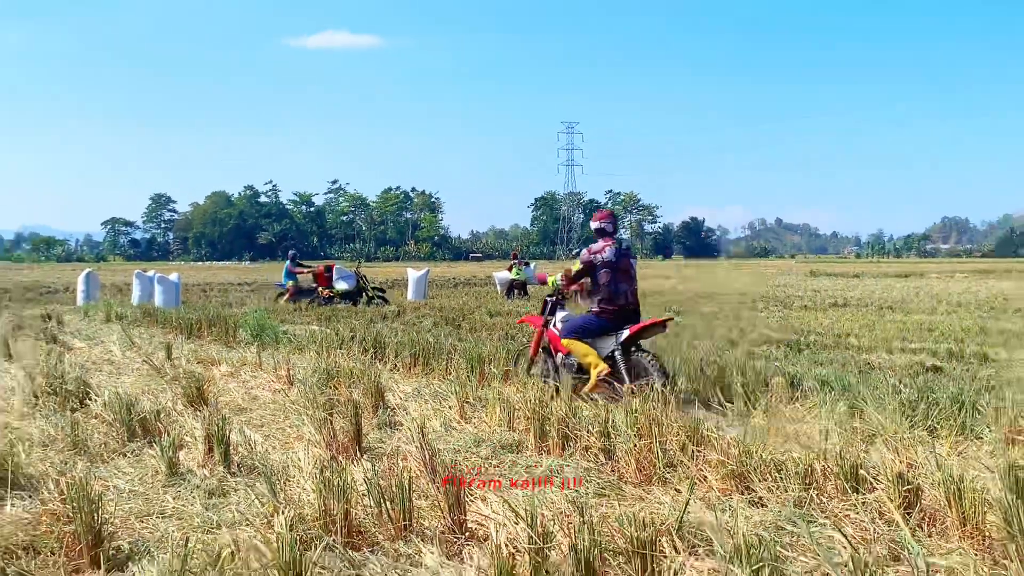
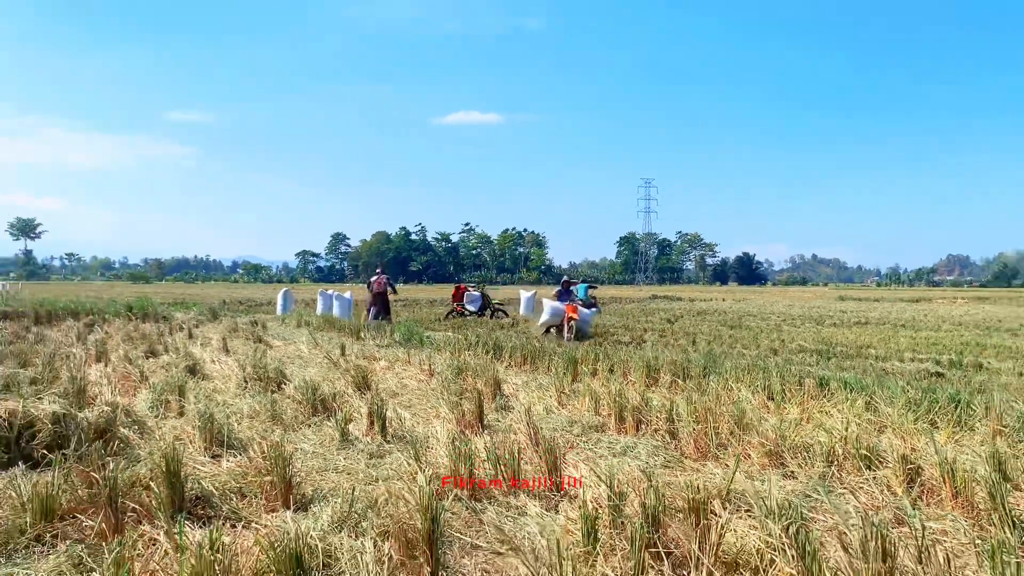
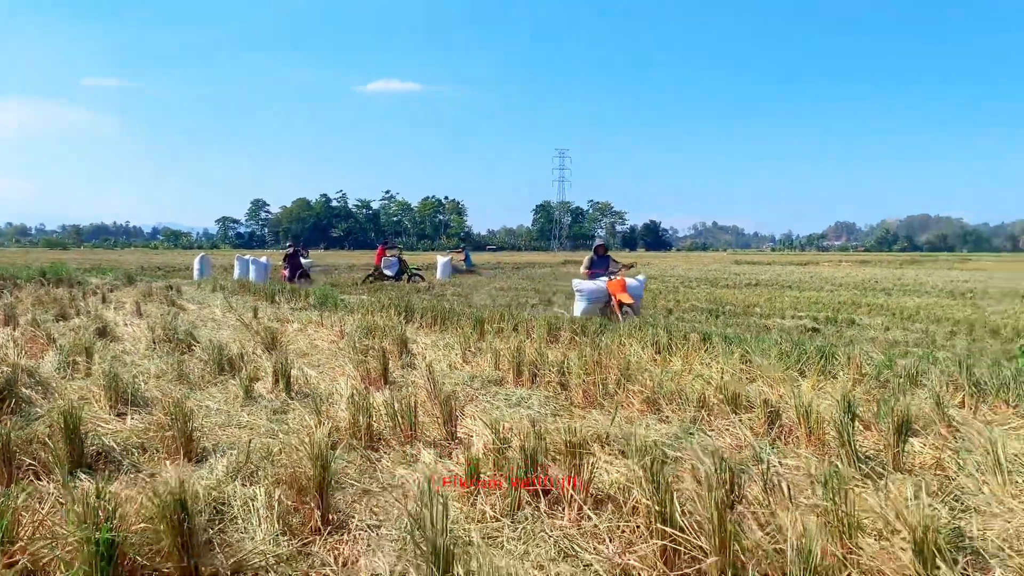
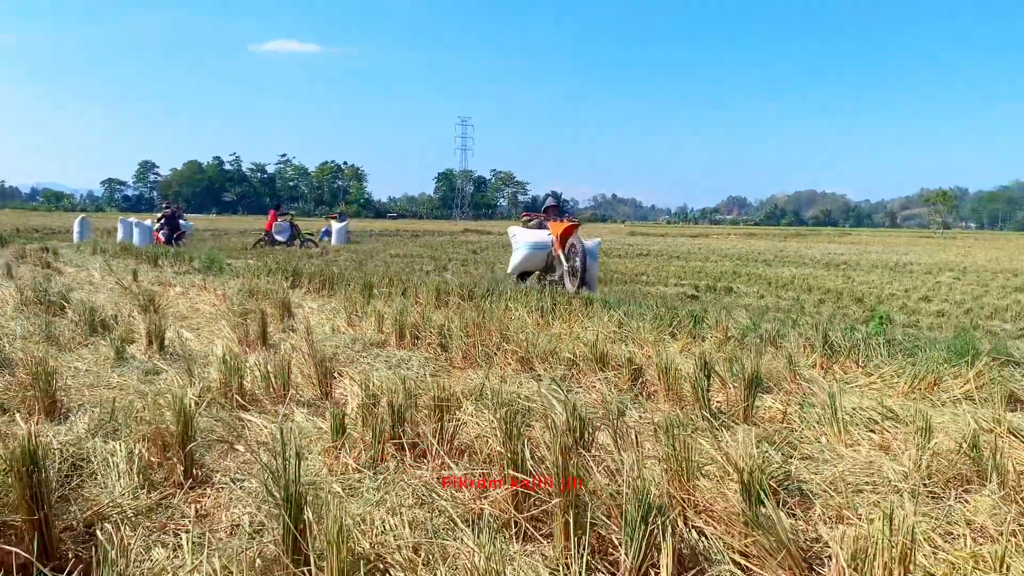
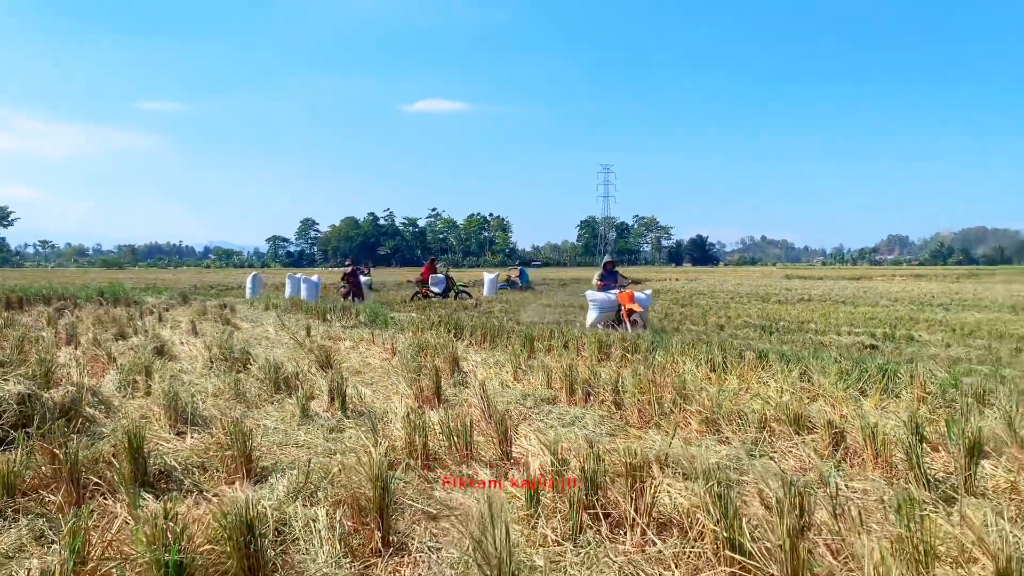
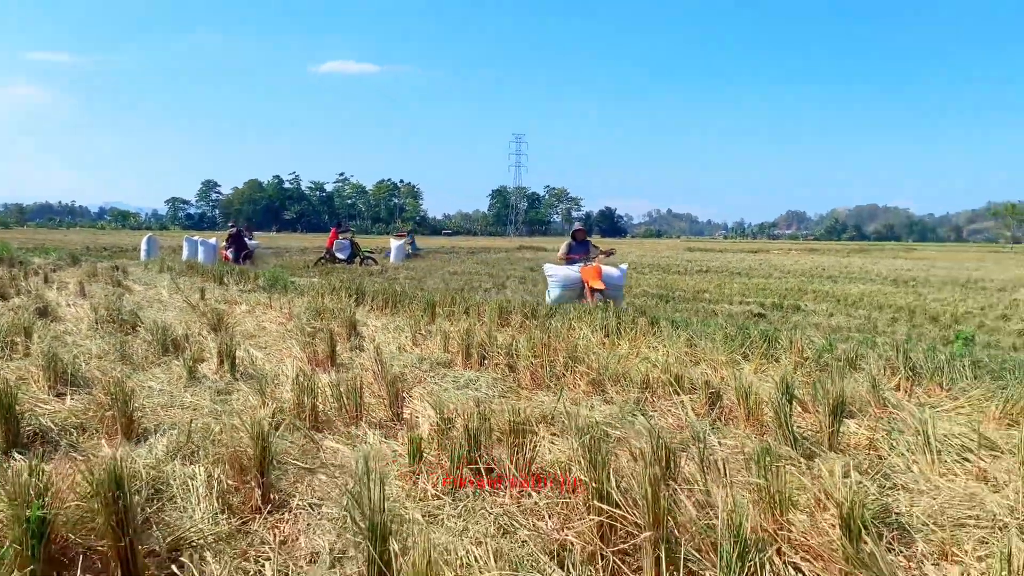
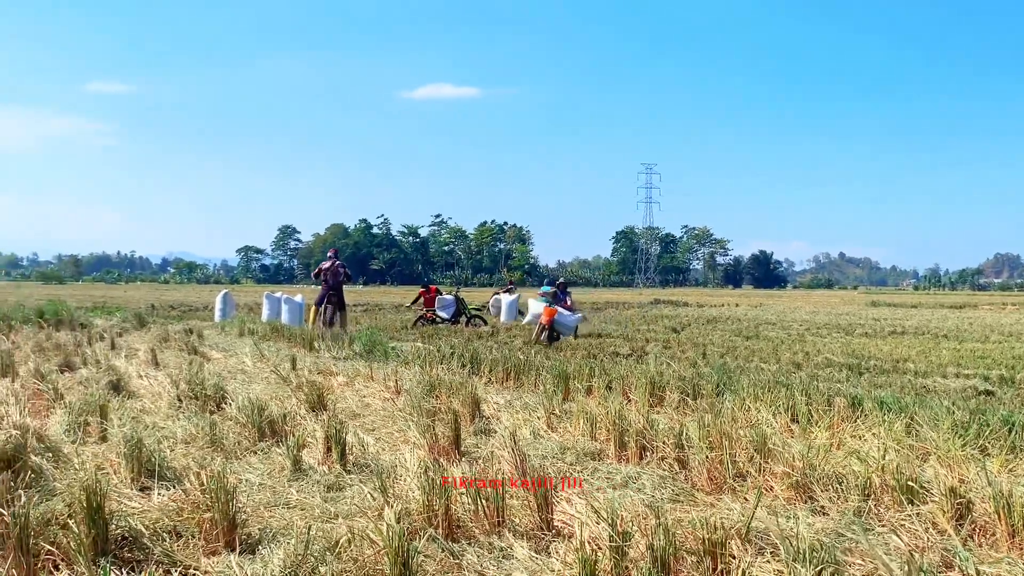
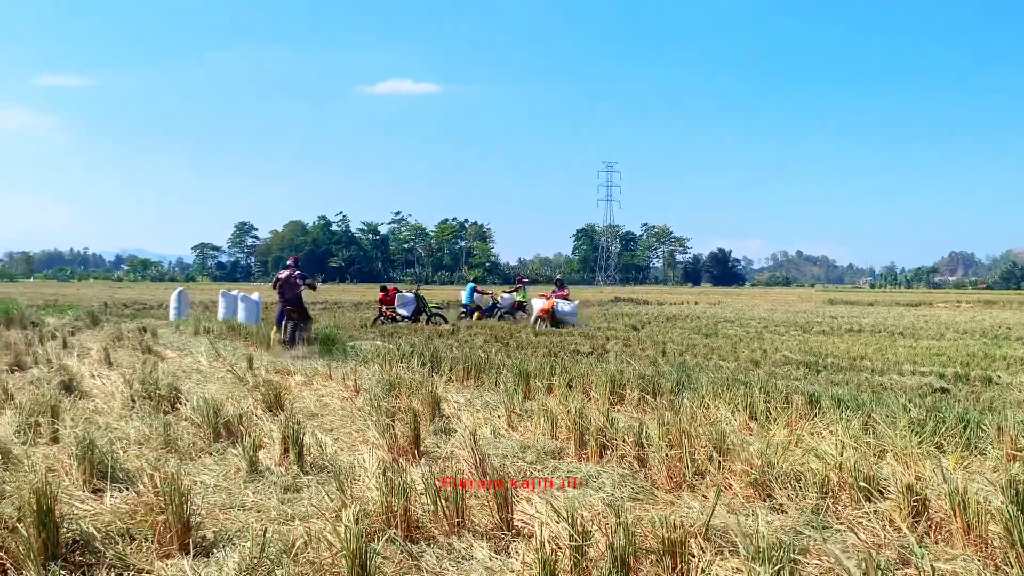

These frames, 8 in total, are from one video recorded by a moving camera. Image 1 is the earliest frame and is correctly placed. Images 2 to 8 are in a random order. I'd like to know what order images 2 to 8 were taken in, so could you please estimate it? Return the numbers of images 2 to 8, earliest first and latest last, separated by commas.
8, 7, 2, 5, 3, 6, 4
